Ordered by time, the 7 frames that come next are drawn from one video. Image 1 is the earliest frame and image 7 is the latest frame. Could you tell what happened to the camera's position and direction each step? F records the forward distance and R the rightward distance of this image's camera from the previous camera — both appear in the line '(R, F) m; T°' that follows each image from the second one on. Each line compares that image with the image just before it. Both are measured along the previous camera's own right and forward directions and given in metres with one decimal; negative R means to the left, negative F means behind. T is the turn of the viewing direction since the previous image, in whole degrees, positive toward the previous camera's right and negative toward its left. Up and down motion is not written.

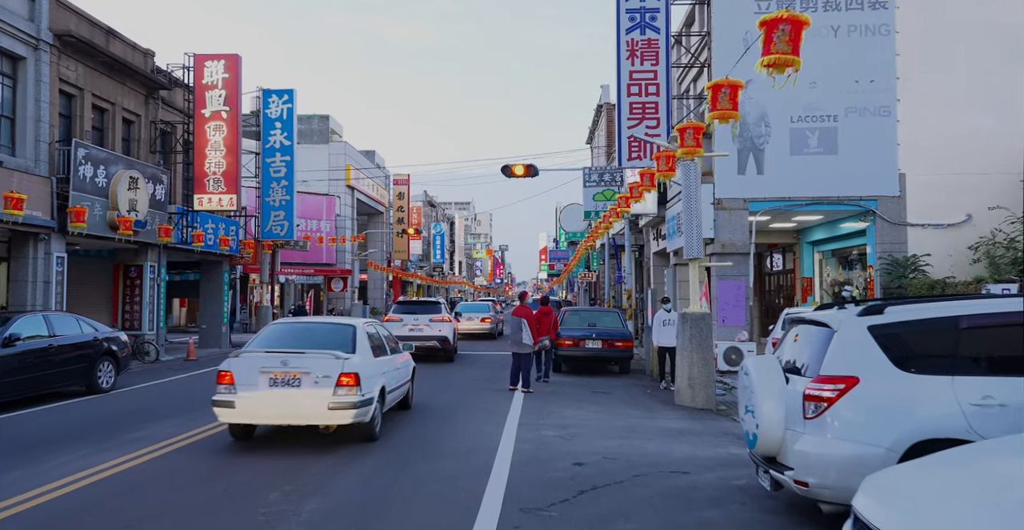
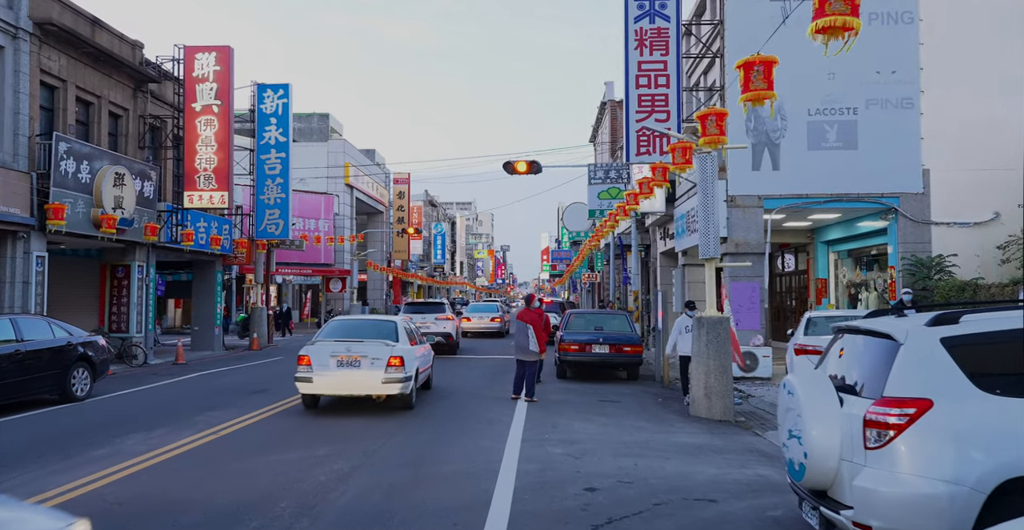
(0.0, +0.9) m; 0°
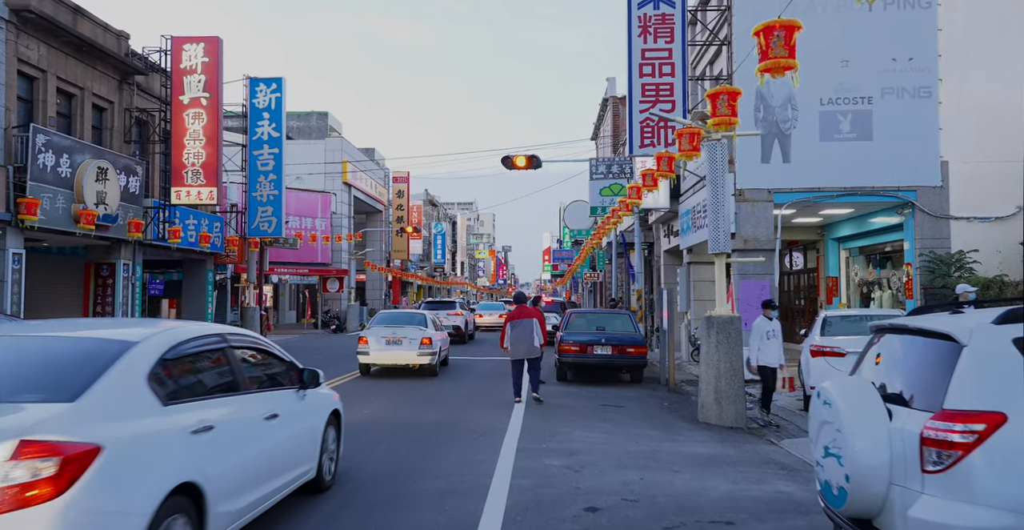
(+0.1, +0.8) m; 0°
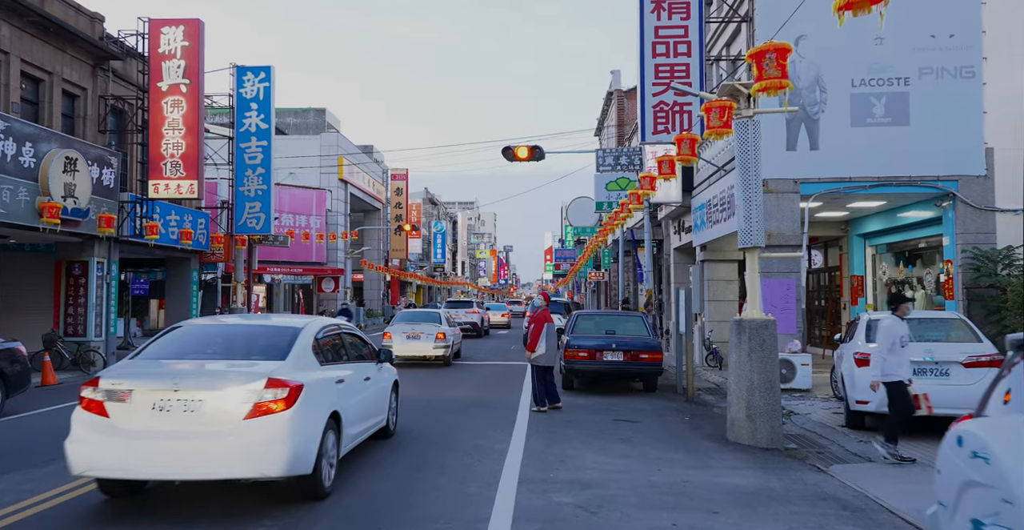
(0.0, +1.4) m; 0°
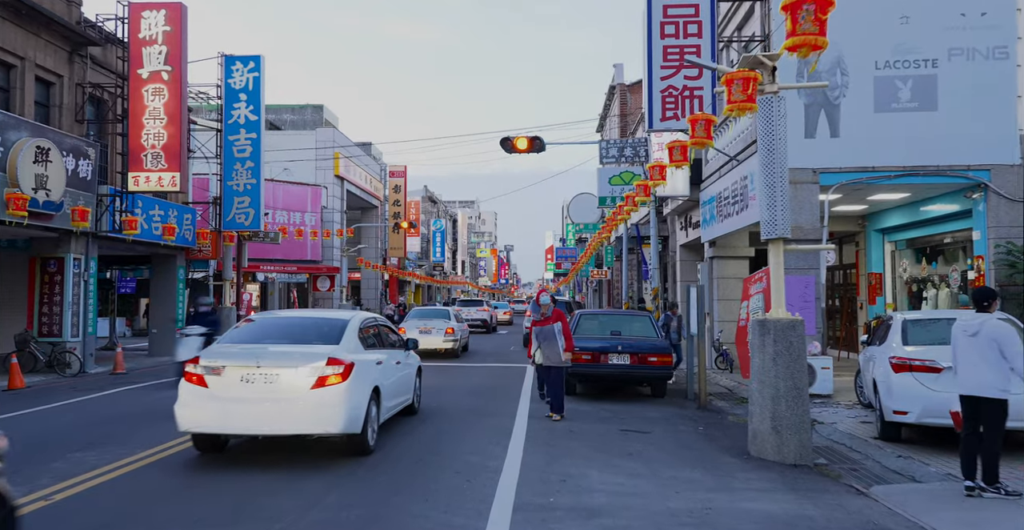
(+0.1, +1.0) m; 0°
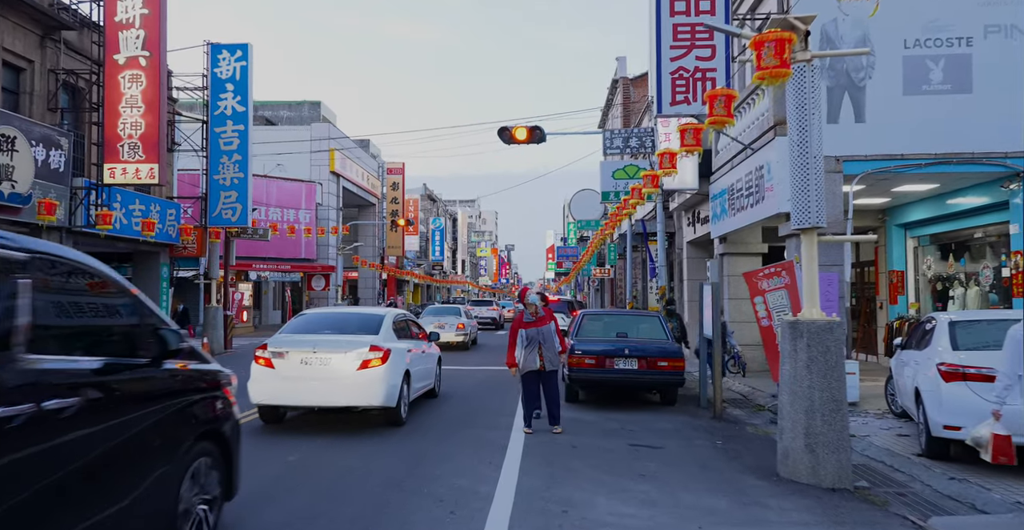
(+0.1, +1.1) m; 0°
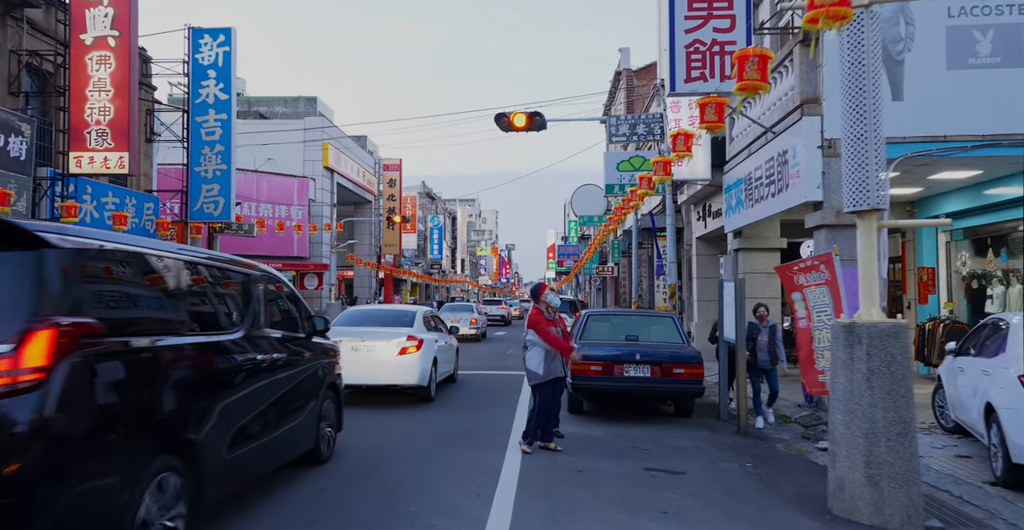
(+0.1, +1.3) m; 0°
